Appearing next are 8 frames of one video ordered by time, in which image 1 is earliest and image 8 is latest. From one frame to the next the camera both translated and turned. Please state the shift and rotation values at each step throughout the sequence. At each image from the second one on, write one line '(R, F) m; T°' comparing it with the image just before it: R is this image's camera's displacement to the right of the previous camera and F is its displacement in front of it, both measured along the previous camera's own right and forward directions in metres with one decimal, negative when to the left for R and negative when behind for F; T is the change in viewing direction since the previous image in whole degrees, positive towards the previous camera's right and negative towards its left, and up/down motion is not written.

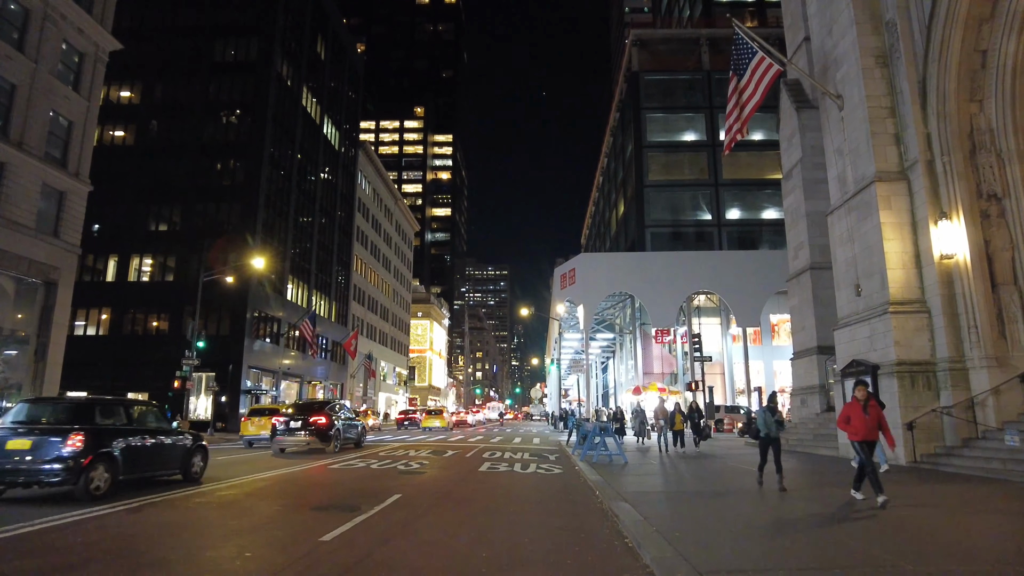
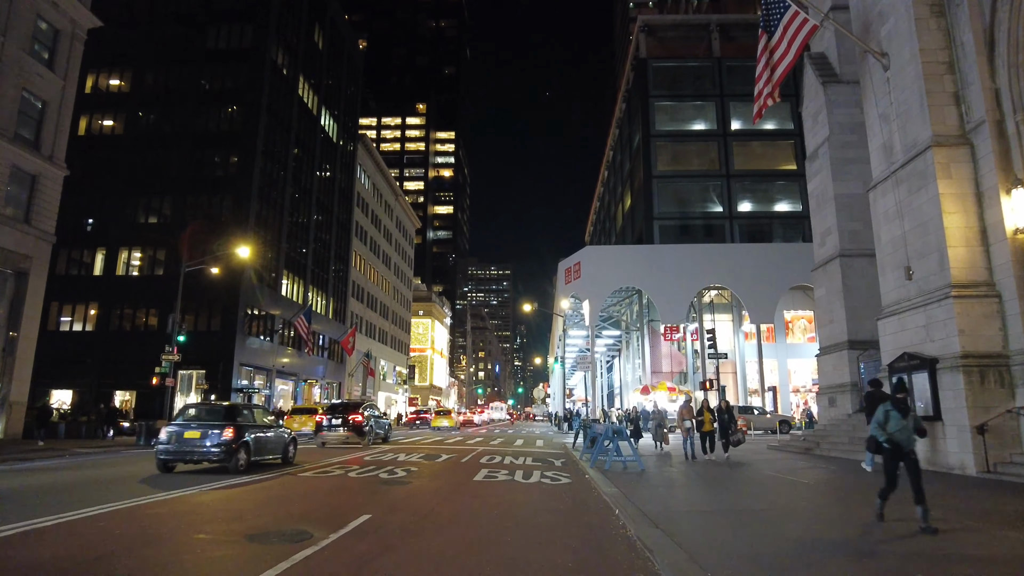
(0.0, +1.8) m; 0°
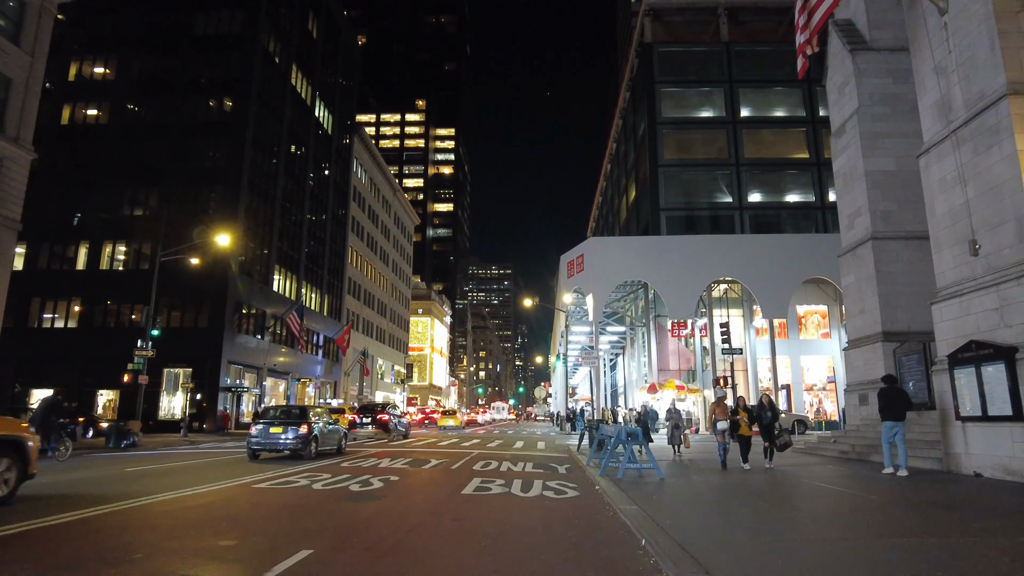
(+0.1, +1.8) m; 0°
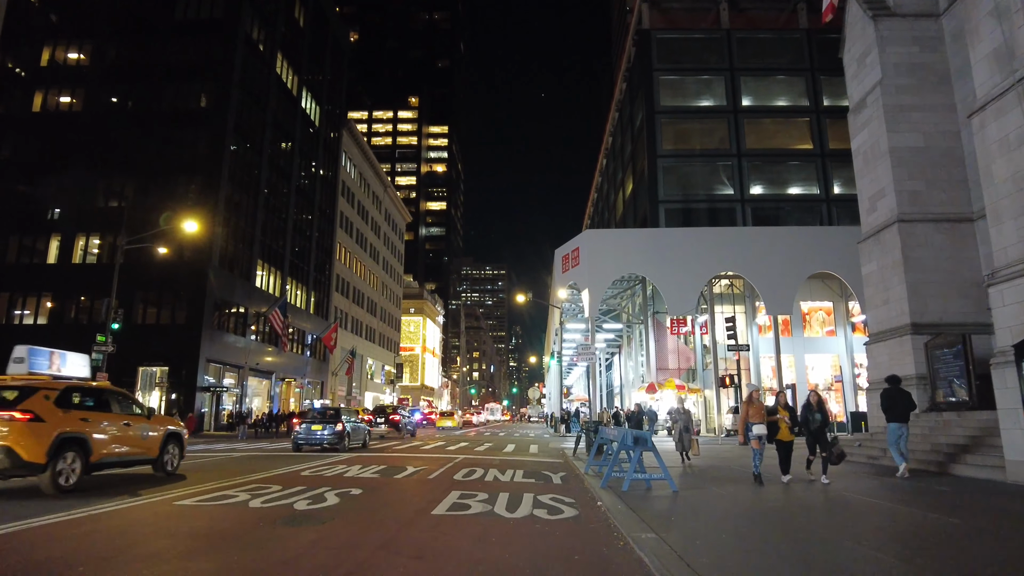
(+0.1, +1.8) m; +1°
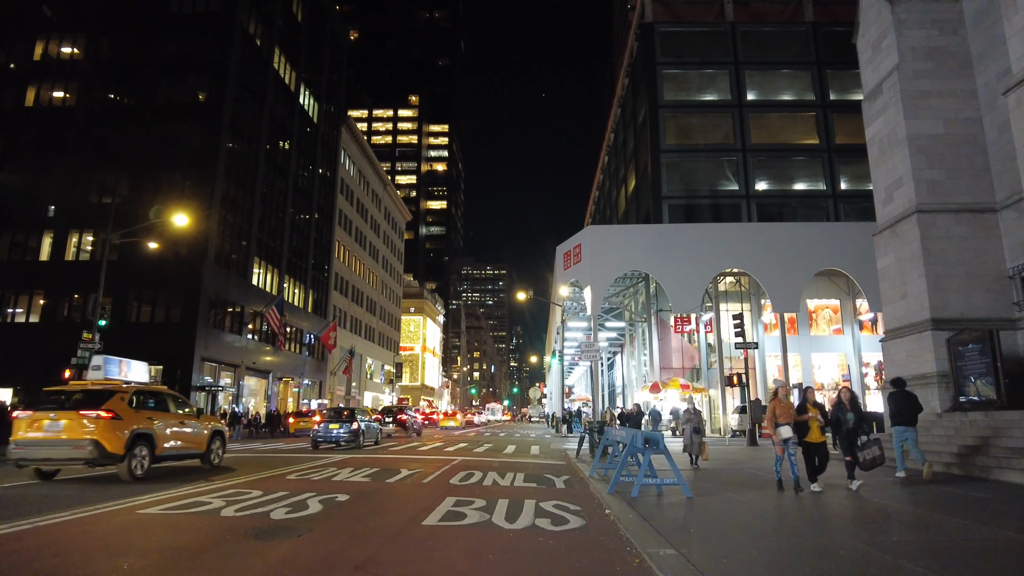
(0.0, +0.7) m; 0°
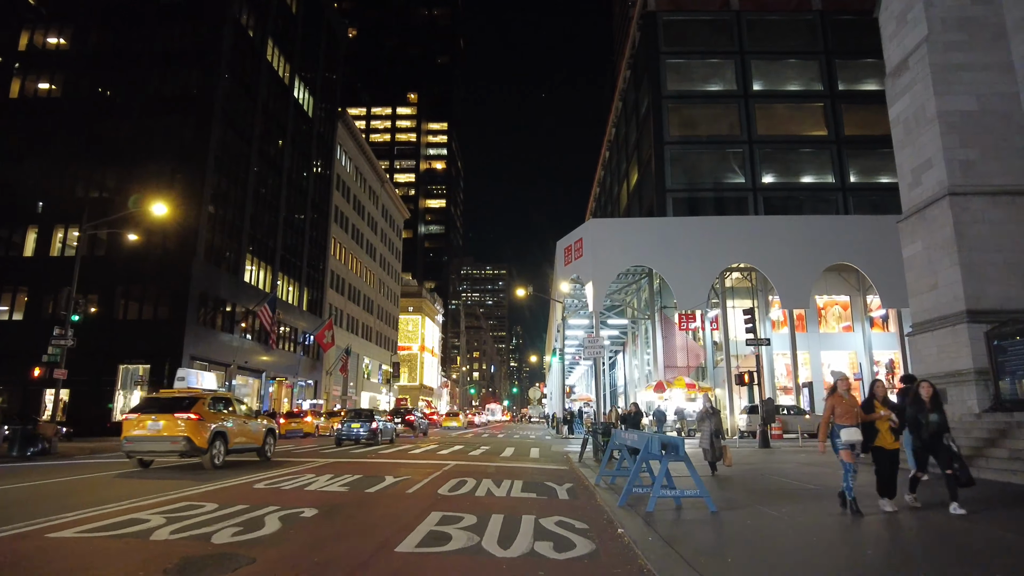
(+0.1, +1.2) m; 0°
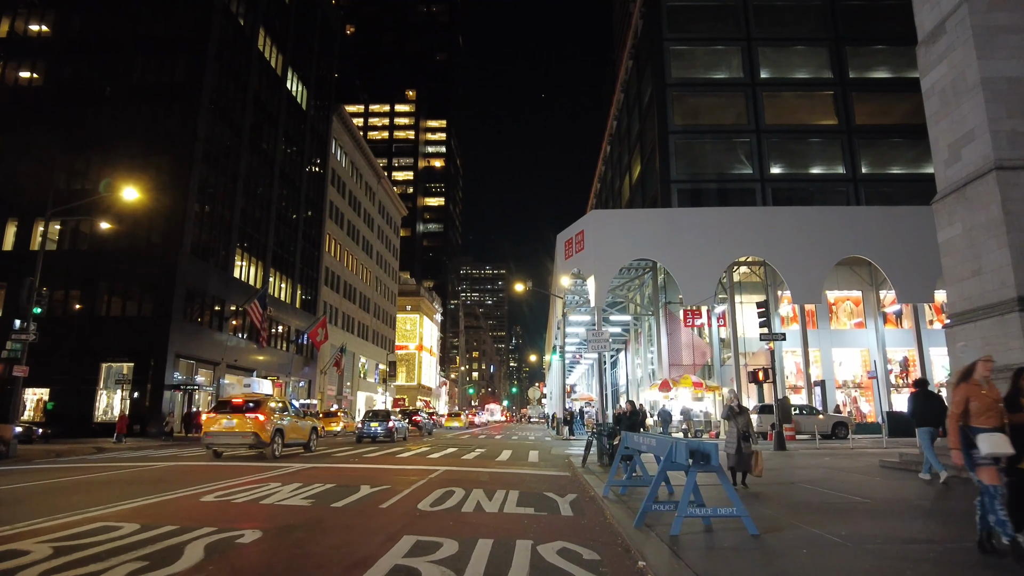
(+0.1, +1.5) m; 0°
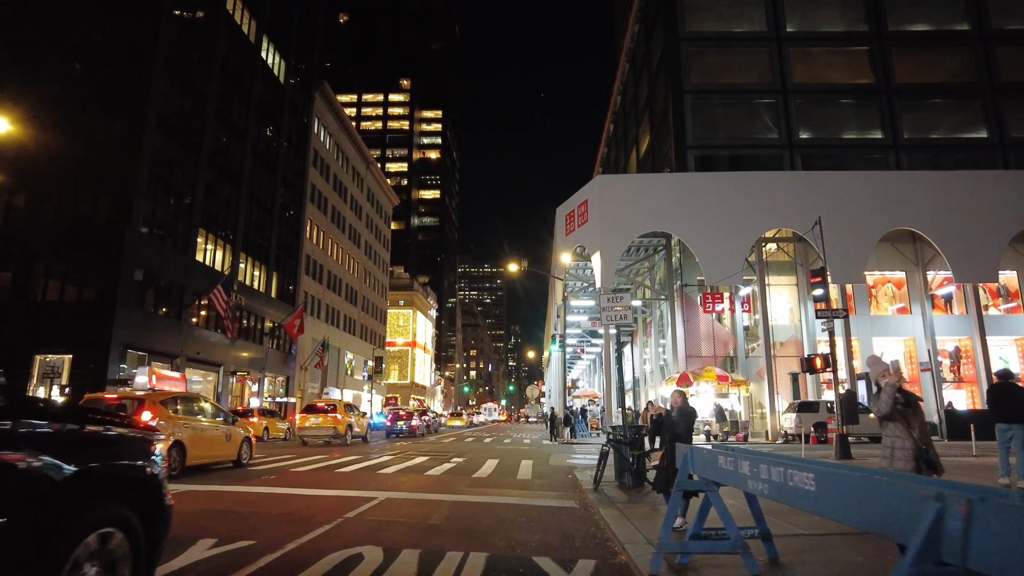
(+0.3, +4.5) m; 0°
